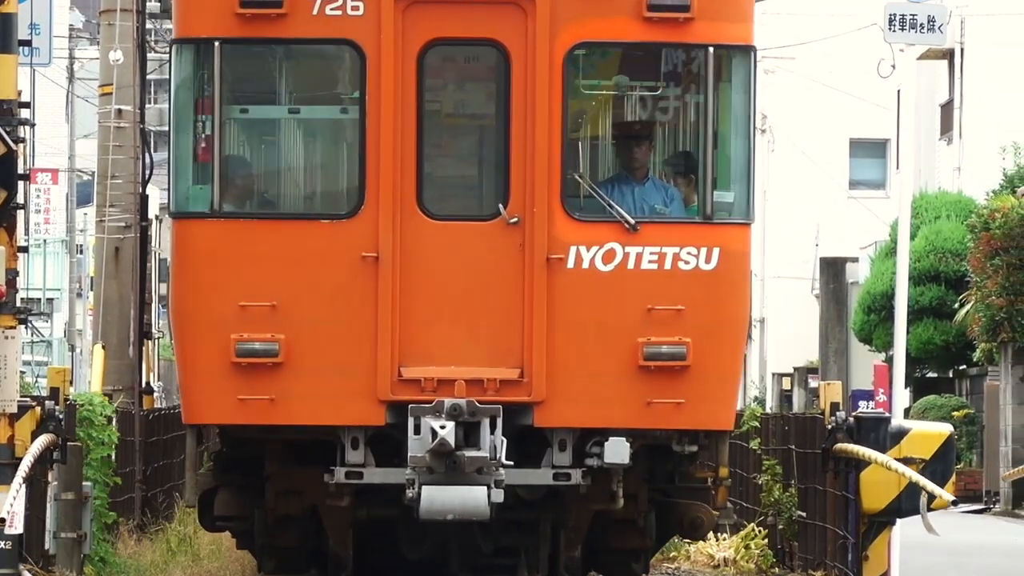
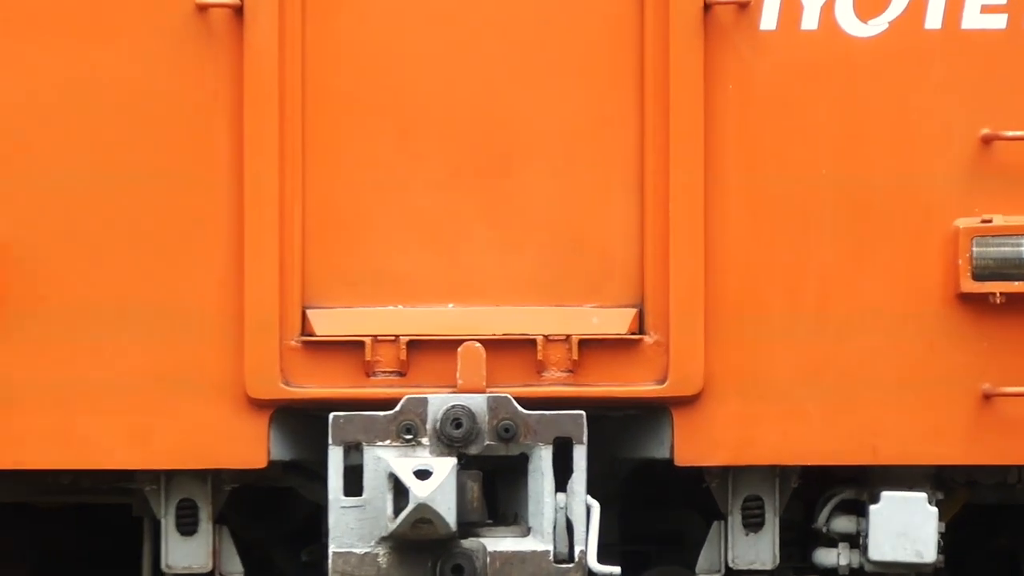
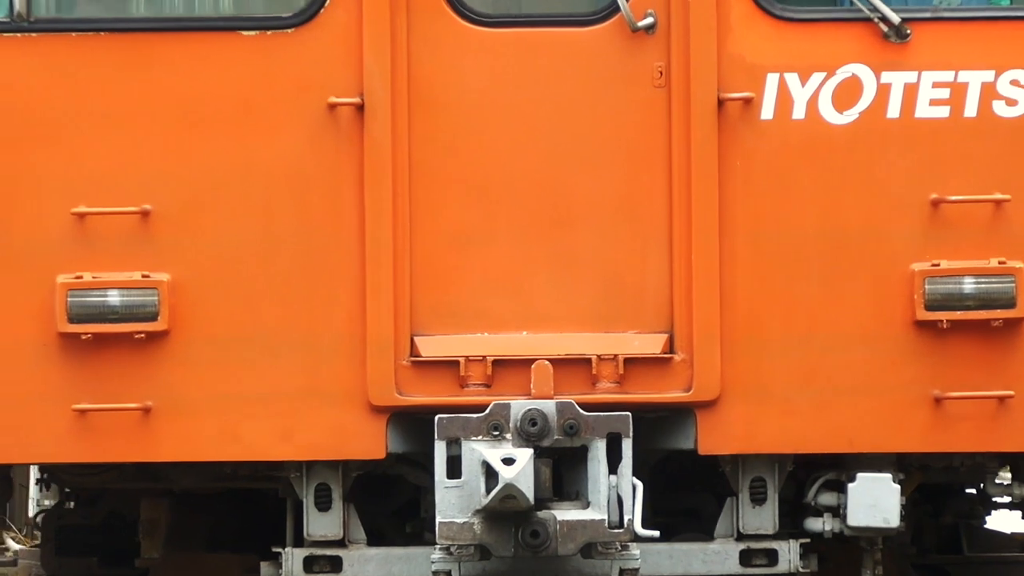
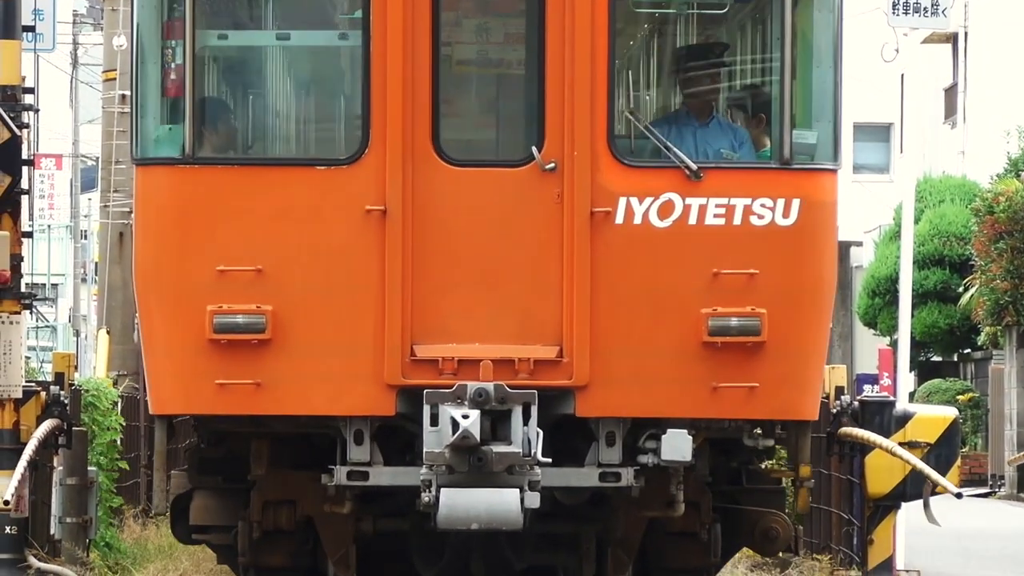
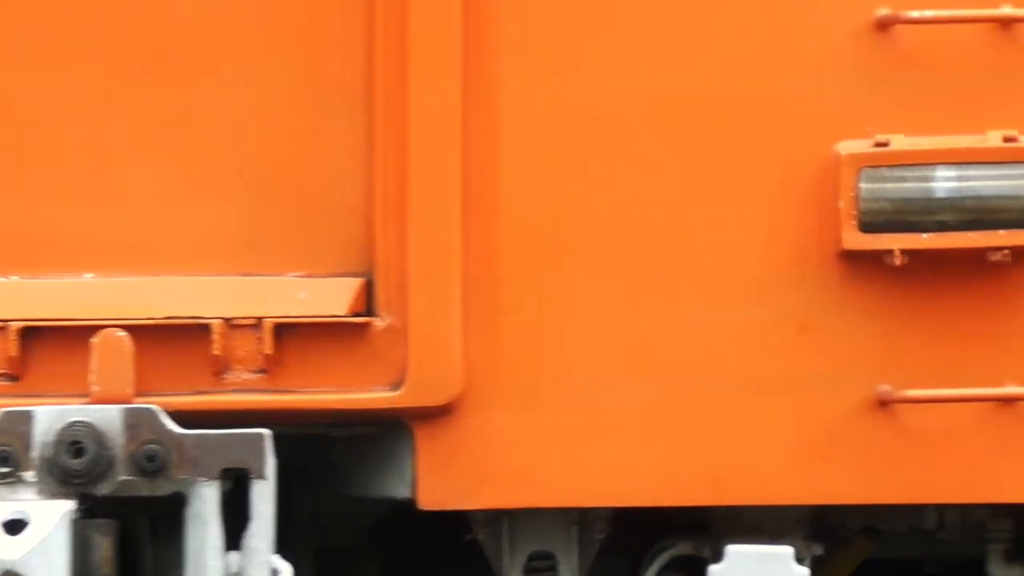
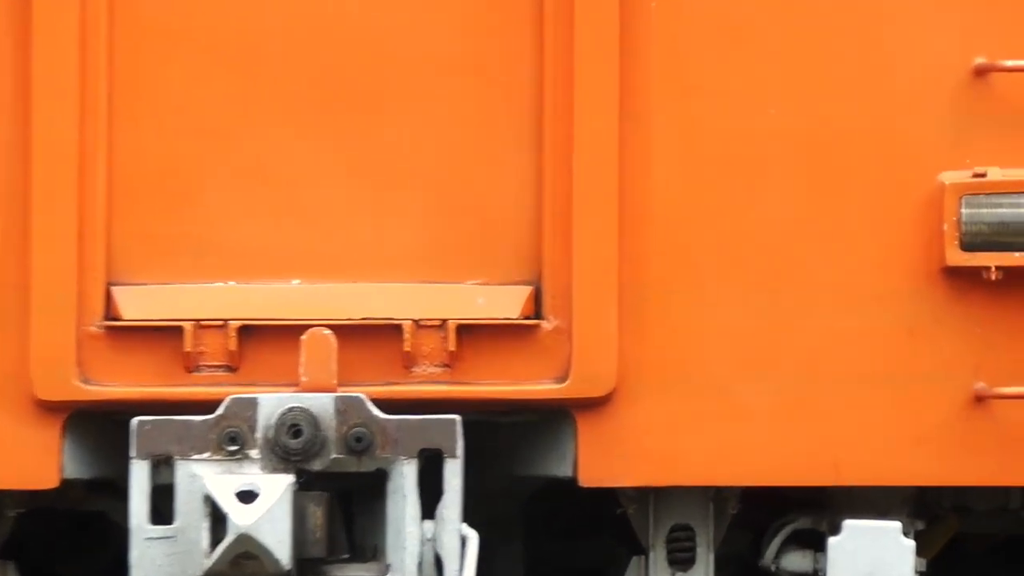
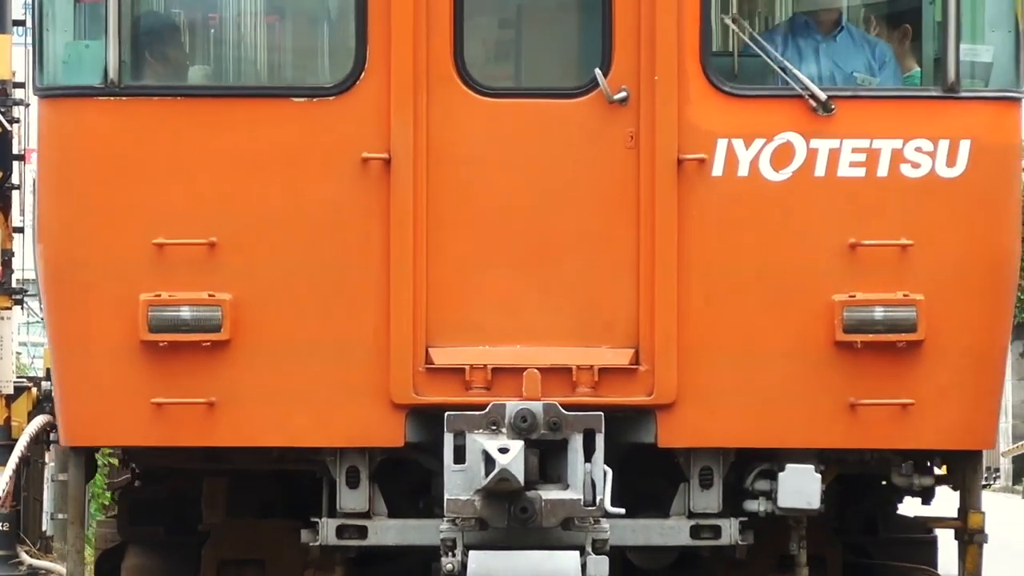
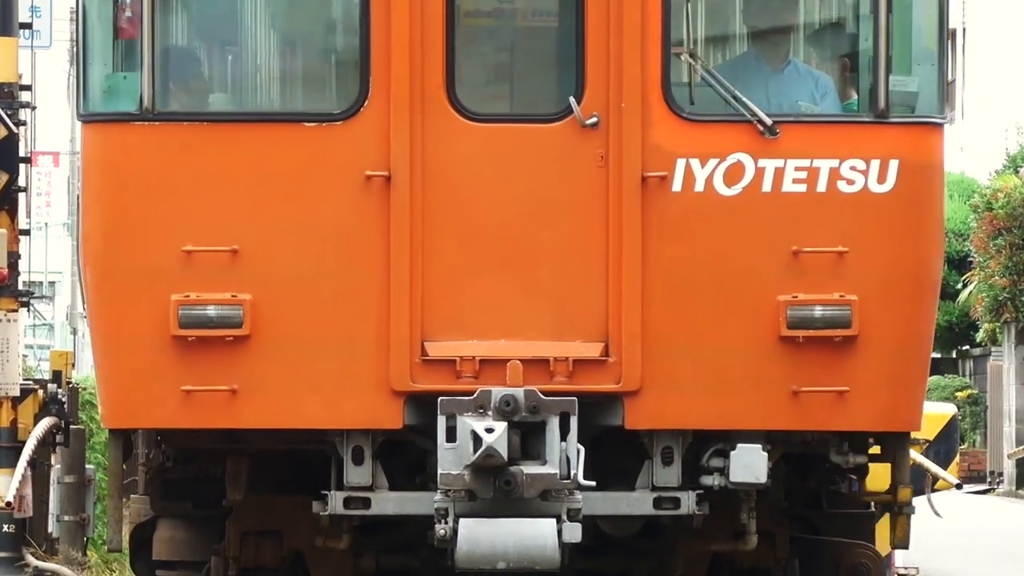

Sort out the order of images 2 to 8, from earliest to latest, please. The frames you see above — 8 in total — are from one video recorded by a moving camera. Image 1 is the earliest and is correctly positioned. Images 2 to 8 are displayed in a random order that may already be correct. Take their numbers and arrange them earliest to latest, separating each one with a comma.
4, 8, 7, 3, 2, 6, 5
